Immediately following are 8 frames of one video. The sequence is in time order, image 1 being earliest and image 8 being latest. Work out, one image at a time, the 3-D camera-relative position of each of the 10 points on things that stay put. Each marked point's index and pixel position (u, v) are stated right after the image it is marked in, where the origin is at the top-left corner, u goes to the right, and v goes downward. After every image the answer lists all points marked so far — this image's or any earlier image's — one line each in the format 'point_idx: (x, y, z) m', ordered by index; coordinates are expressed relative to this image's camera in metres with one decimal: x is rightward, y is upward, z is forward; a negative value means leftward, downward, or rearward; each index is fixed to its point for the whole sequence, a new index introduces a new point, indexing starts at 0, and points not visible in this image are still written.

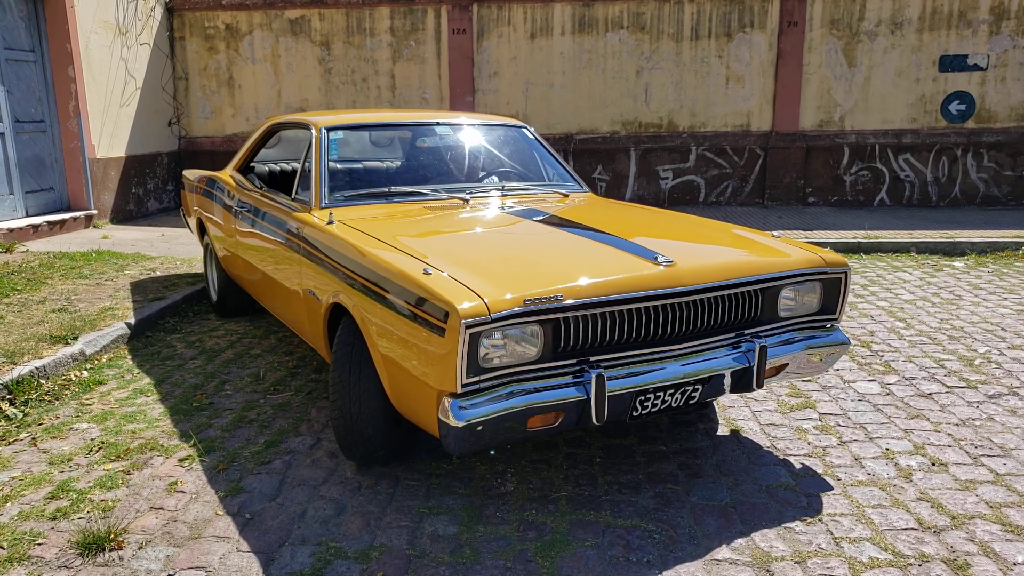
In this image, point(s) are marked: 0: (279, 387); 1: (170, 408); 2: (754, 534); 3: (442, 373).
0: (-1.2, -0.5, +4.3) m
1: (-1.7, -0.6, +4.0) m
2: (+0.9, -0.9, +2.9) m
3: (-0.2, -0.3, +2.7) m
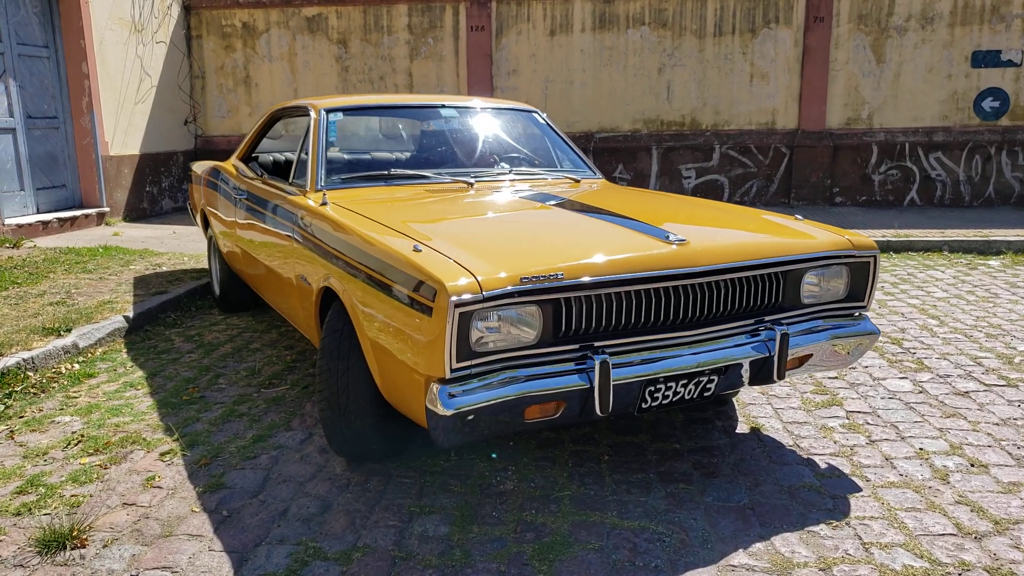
0: (-1.2, -0.5, +4.1) m
1: (-1.7, -0.5, +3.9) m
2: (+0.9, -0.8, +2.6) m
3: (-0.2, -0.2, +2.4) m
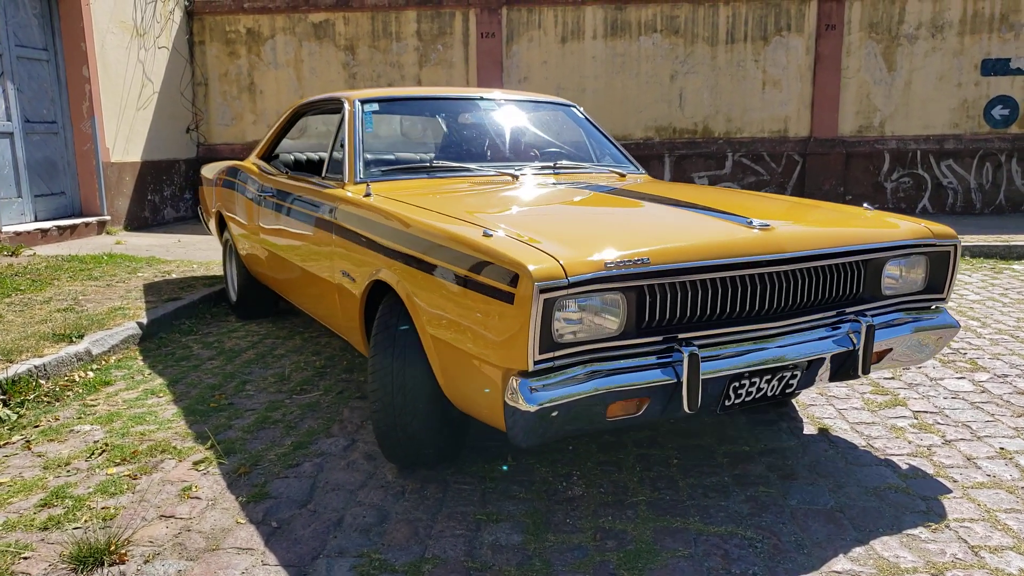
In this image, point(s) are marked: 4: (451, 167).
0: (-1.0, -0.5, +3.9) m
1: (-1.5, -0.5, +3.6) m
2: (+1.1, -0.8, +2.4) m
3: (0.0, -0.2, +2.2) m
4: (-0.3, +0.6, +3.8) m
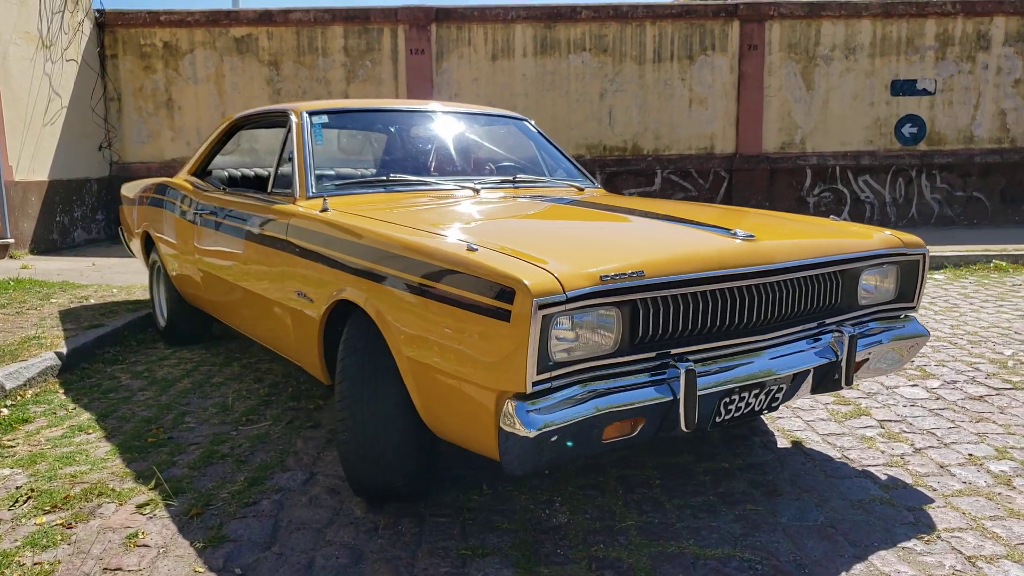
0: (-1.2, -0.6, +3.7) m
1: (-1.6, -0.6, +3.3) m
2: (+1.1, -0.8, +2.4) m
3: (0.0, -0.2, +2.1) m
4: (-0.5, +0.5, +3.6) m
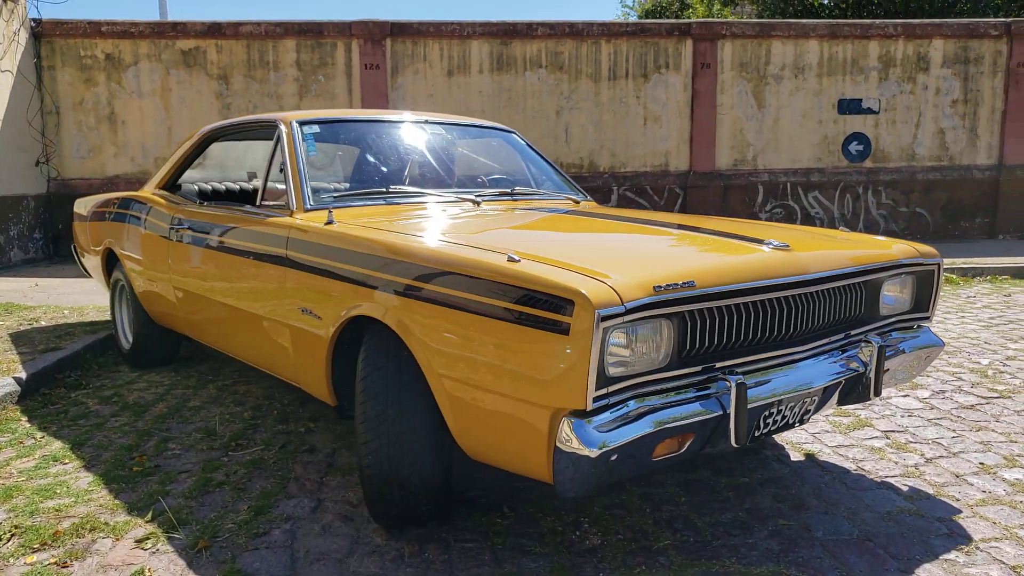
0: (-1.2, -0.7, +3.4) m
1: (-1.6, -0.7, +3.1) m
2: (+1.2, -0.8, +2.3) m
3: (+0.1, -0.2, +2.0) m
4: (-0.5, +0.4, +3.5) m
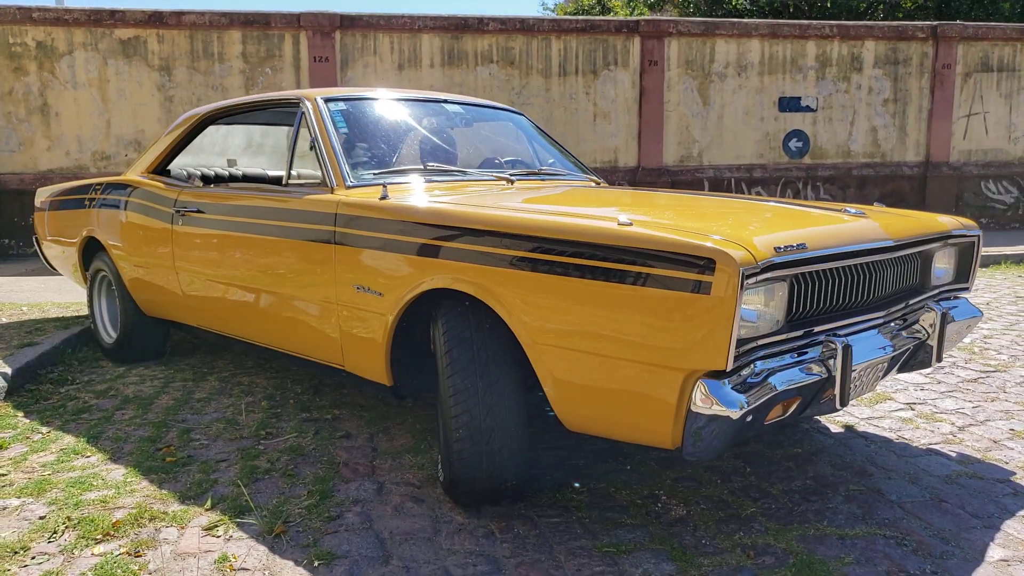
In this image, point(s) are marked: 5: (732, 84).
0: (-1.0, -0.6, +3.3) m
1: (-1.3, -0.6, +2.9) m
2: (+1.5, -0.7, +2.4) m
3: (+0.4, -0.1, +2.0) m
4: (-0.3, +0.5, +3.4) m
5: (+3.0, +2.7, +10.9) m
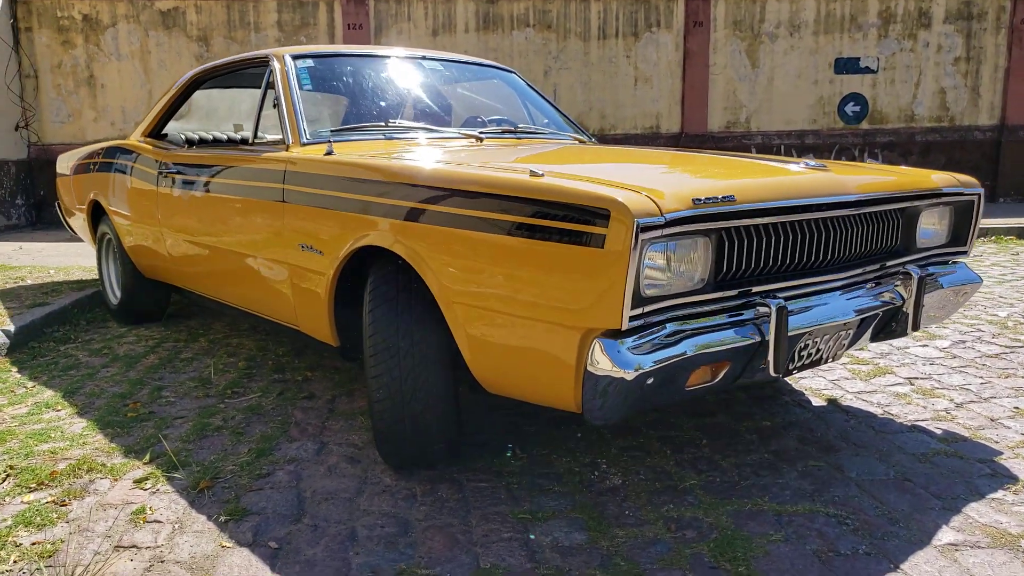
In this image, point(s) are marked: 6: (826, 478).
0: (-1.1, -0.4, +3.3) m
1: (-1.5, -0.5, +2.9) m
2: (+1.2, -0.6, +2.2) m
3: (+0.2, 0.0, +1.9) m
4: (-0.4, +0.7, +3.3) m
5: (+3.5, +3.1, +10.4) m
6: (+0.9, -0.6, +2.5) m
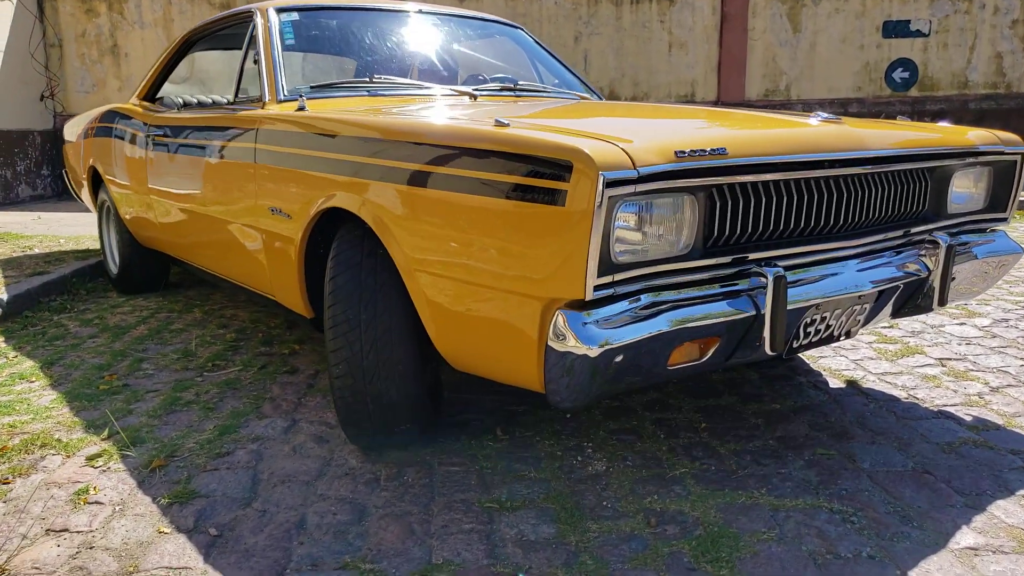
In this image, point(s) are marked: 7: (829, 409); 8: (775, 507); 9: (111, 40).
0: (-1.1, -0.3, +3.2) m
1: (-1.6, -0.4, +2.8) m
2: (+1.2, -0.5, +2.0) m
3: (+0.1, 0.0, +1.6) m
4: (-0.4, +0.8, +3.1) m
5: (+3.9, +3.4, +9.9) m
6: (+0.9, -0.5, +2.2) m
7: (+1.0, -0.4, +2.7) m
8: (+0.6, -0.5, +2.0) m
9: (-4.5, +2.8, +9.2) m
